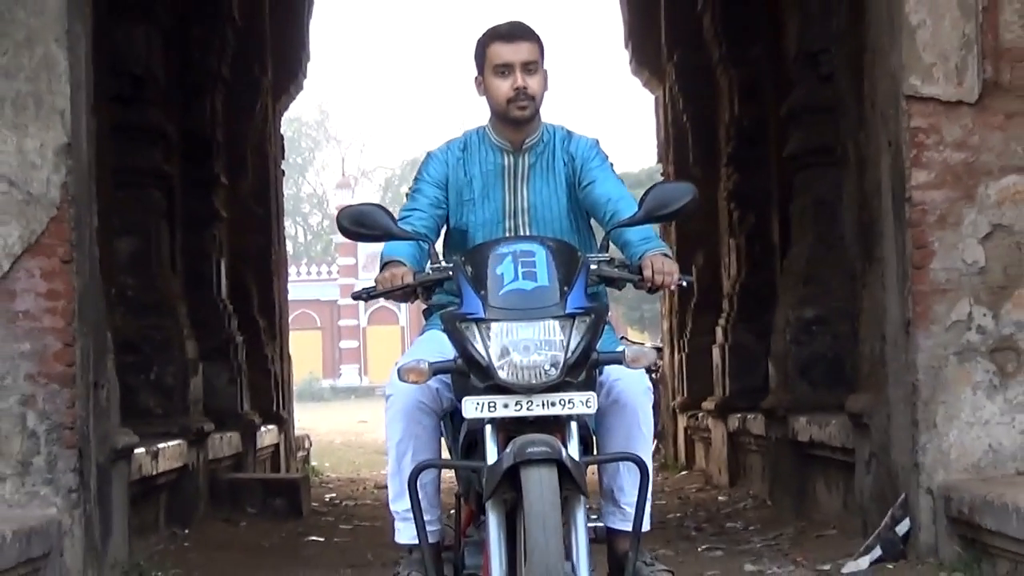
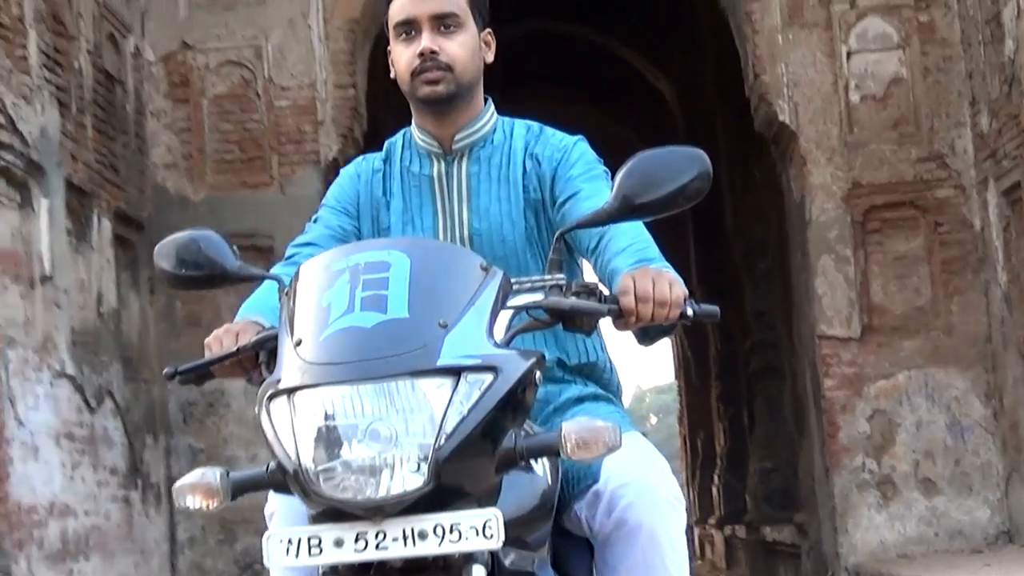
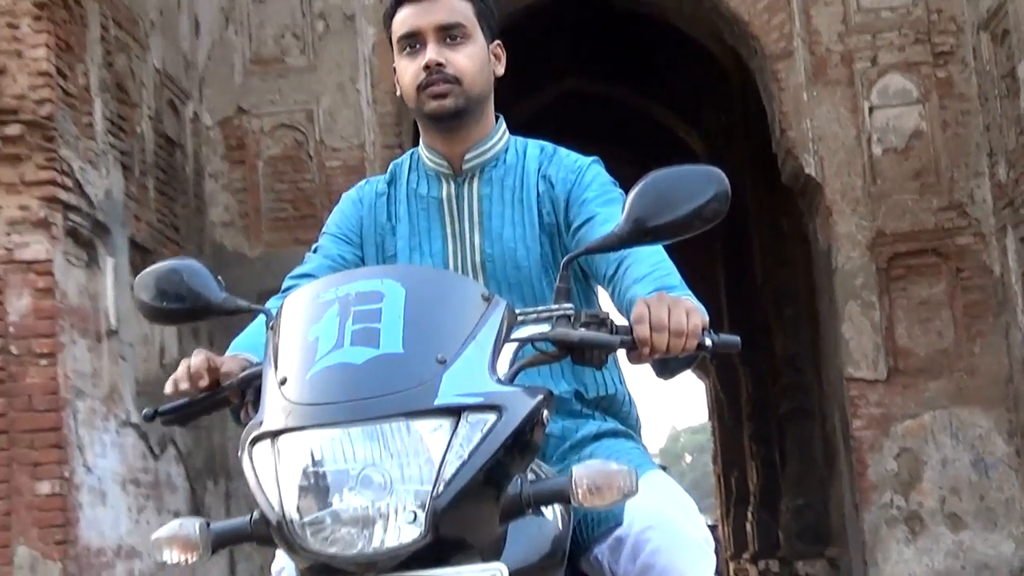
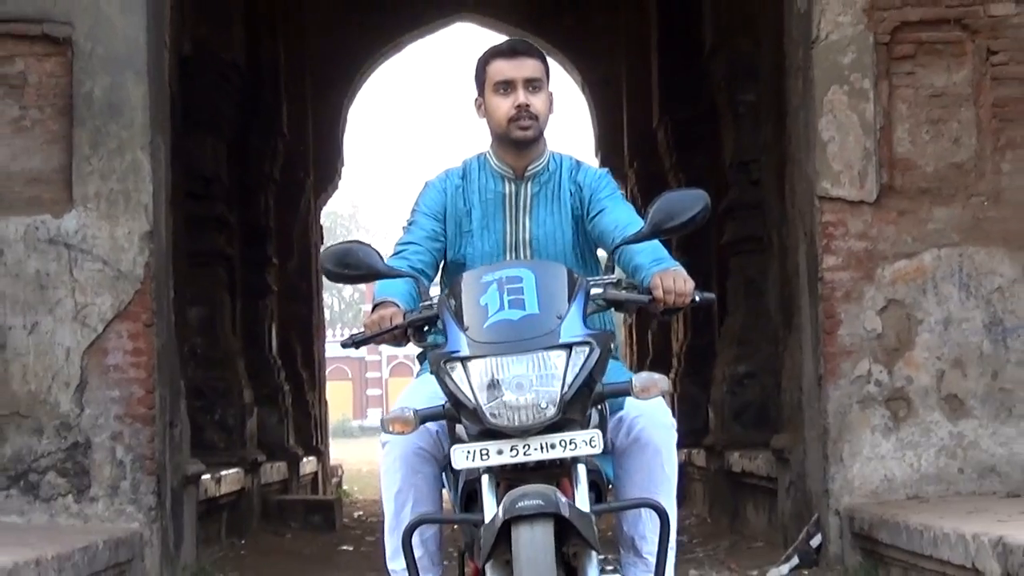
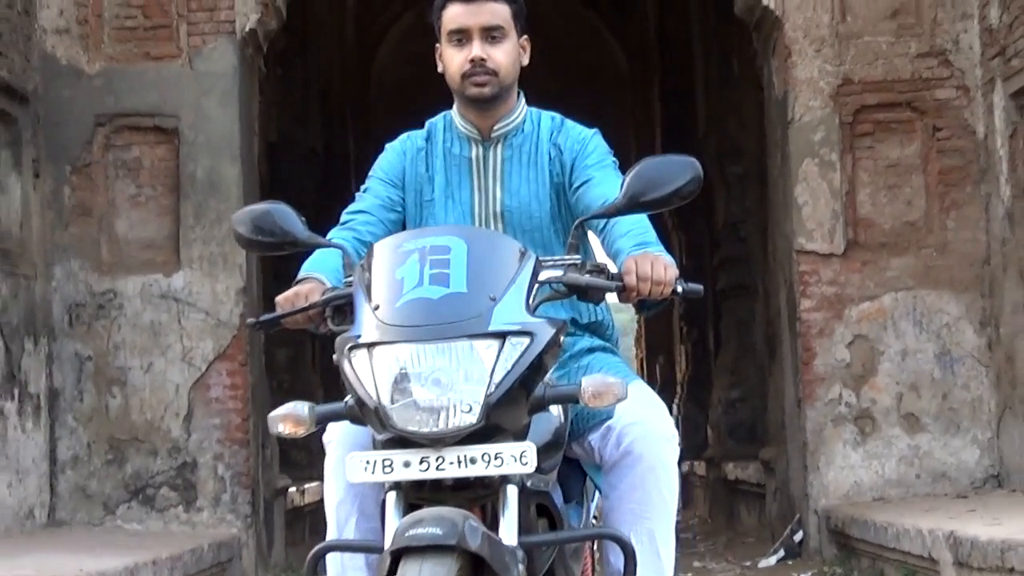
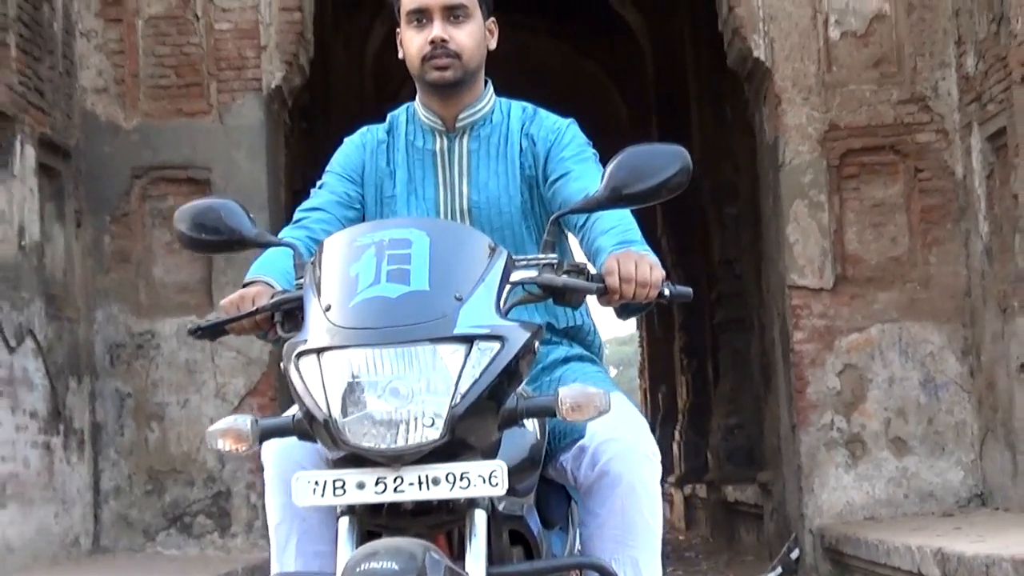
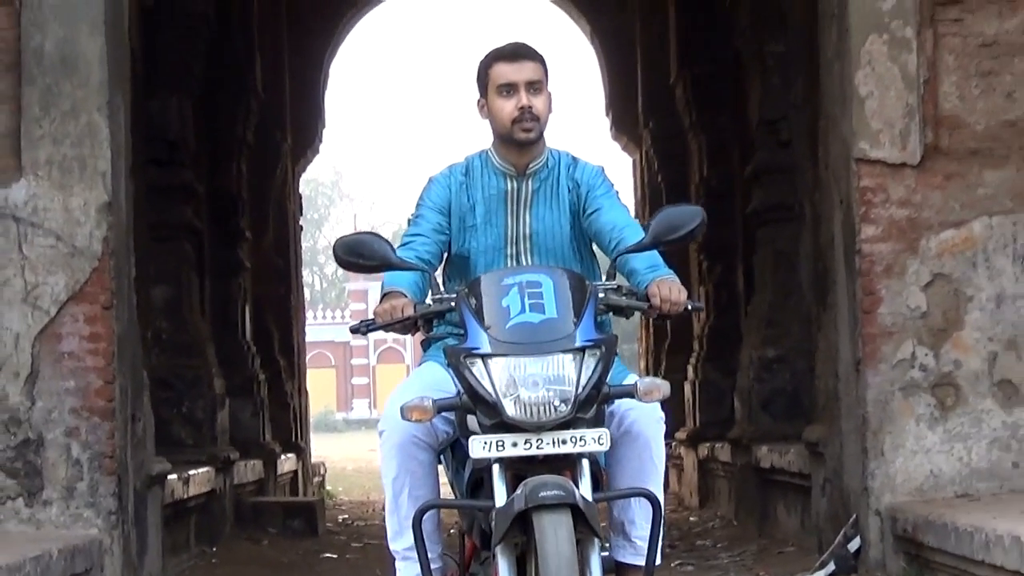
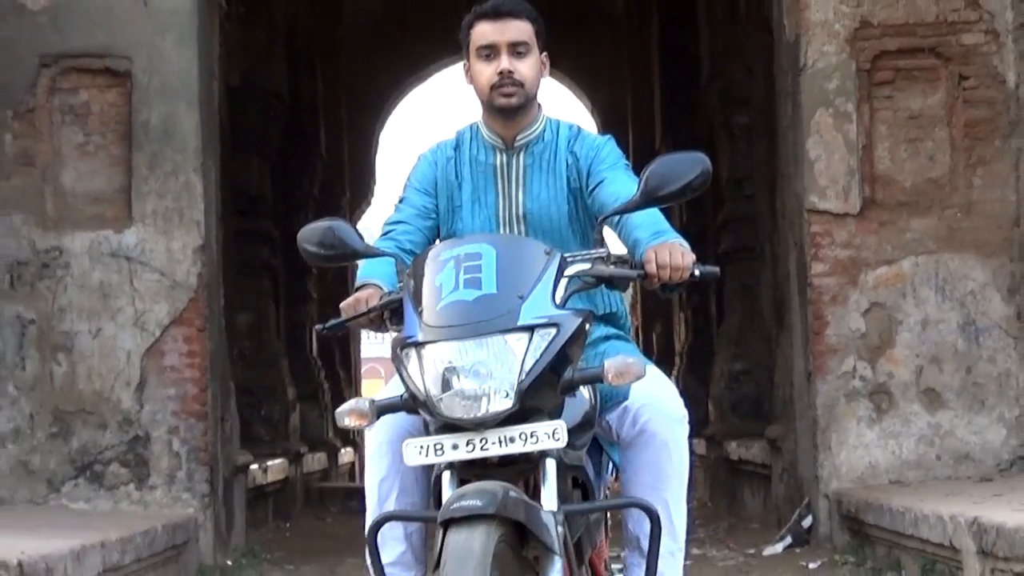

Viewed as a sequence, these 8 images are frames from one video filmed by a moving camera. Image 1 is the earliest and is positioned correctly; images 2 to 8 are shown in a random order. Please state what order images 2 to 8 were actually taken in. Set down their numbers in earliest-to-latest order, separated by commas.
7, 4, 8, 5, 6, 2, 3
